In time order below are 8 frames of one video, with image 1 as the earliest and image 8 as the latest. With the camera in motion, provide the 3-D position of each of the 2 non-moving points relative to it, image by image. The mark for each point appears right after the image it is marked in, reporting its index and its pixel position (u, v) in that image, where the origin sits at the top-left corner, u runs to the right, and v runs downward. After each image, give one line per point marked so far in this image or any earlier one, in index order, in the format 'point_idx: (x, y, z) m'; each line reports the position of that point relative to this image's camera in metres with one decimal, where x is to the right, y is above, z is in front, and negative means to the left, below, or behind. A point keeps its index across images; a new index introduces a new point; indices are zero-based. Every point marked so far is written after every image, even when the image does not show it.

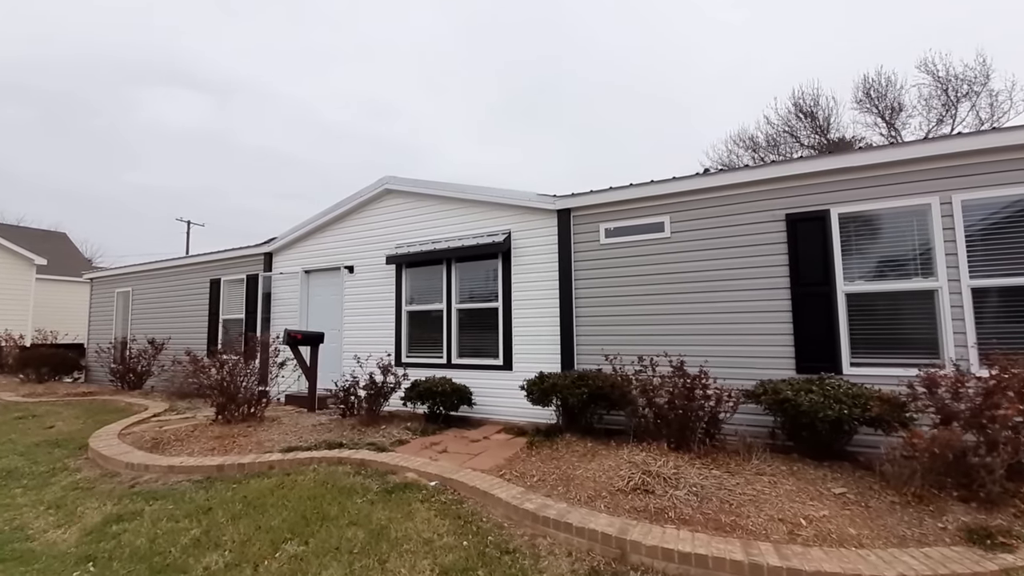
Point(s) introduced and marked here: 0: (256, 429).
0: (-3.6, -2.0, +5.8) m
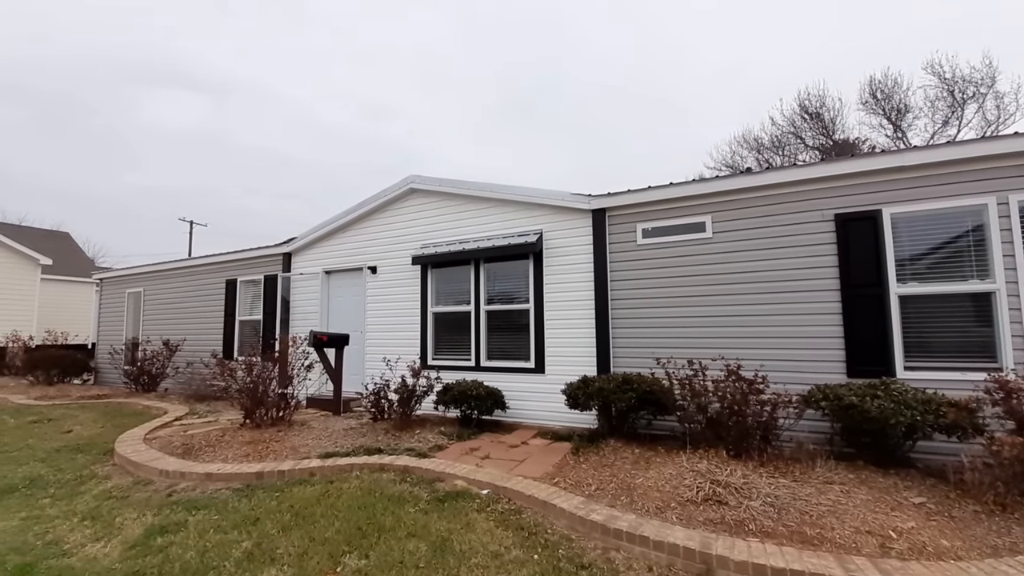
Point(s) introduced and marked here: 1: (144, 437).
0: (-3.1, -2.0, +5.7) m
1: (-5.3, -2.2, +6.0) m
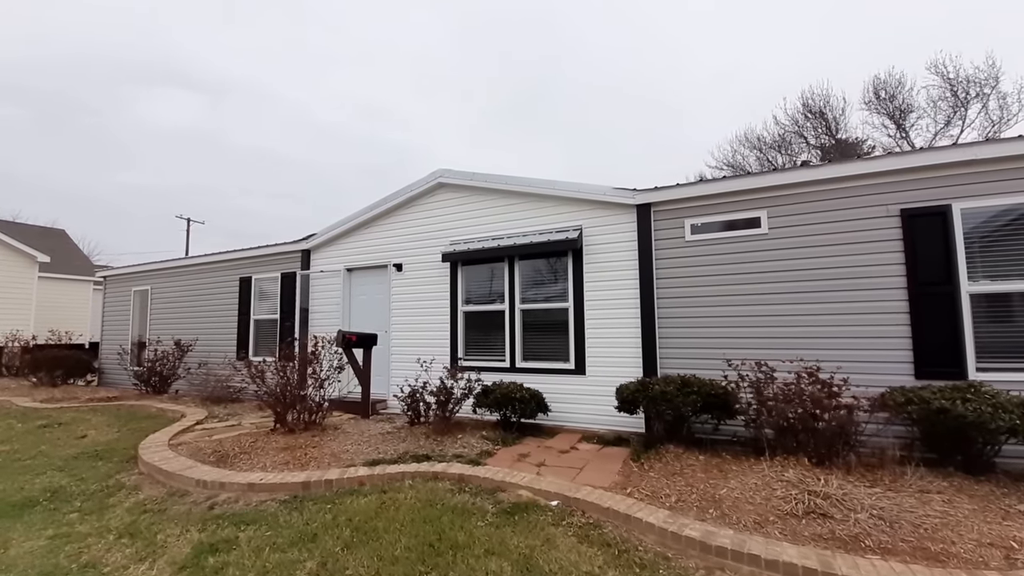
0: (-2.4, -2.0, +5.4) m
1: (-4.7, -2.1, +5.7) m
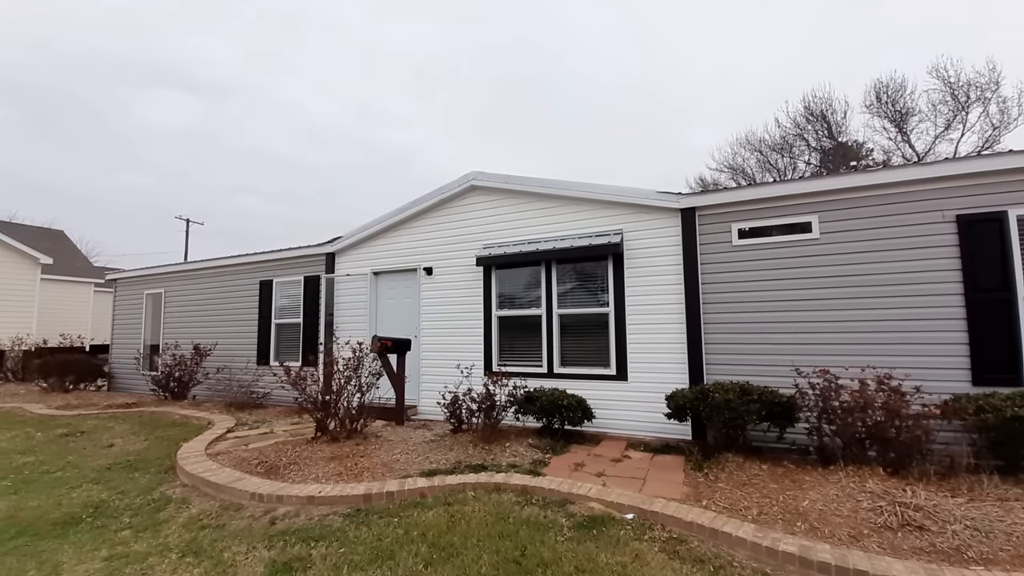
0: (-1.8, -2.0, +5.2) m
1: (-4.1, -2.2, +5.5) m
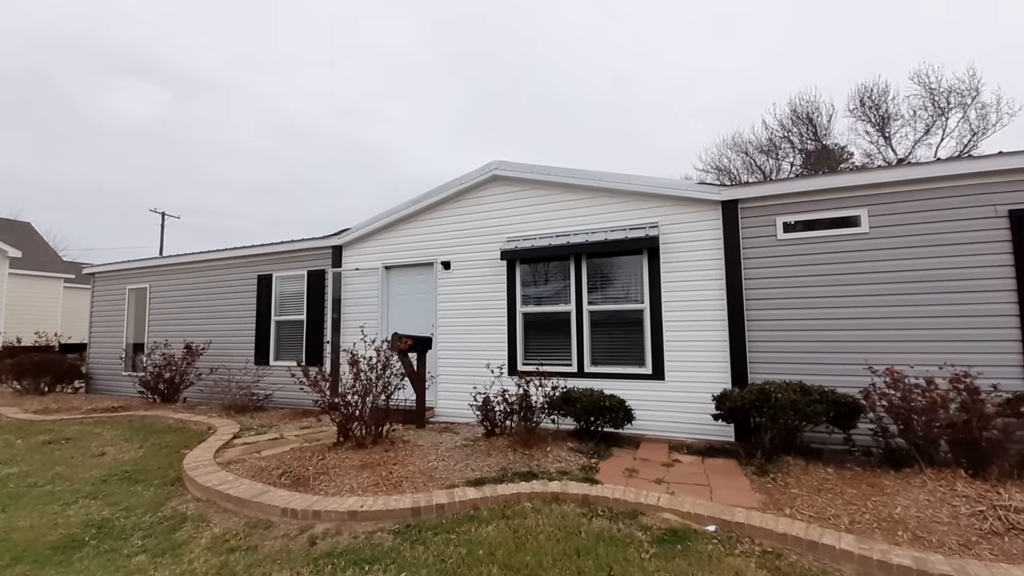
0: (-1.3, -2.0, +4.8) m
1: (-3.6, -2.1, +5.0) m
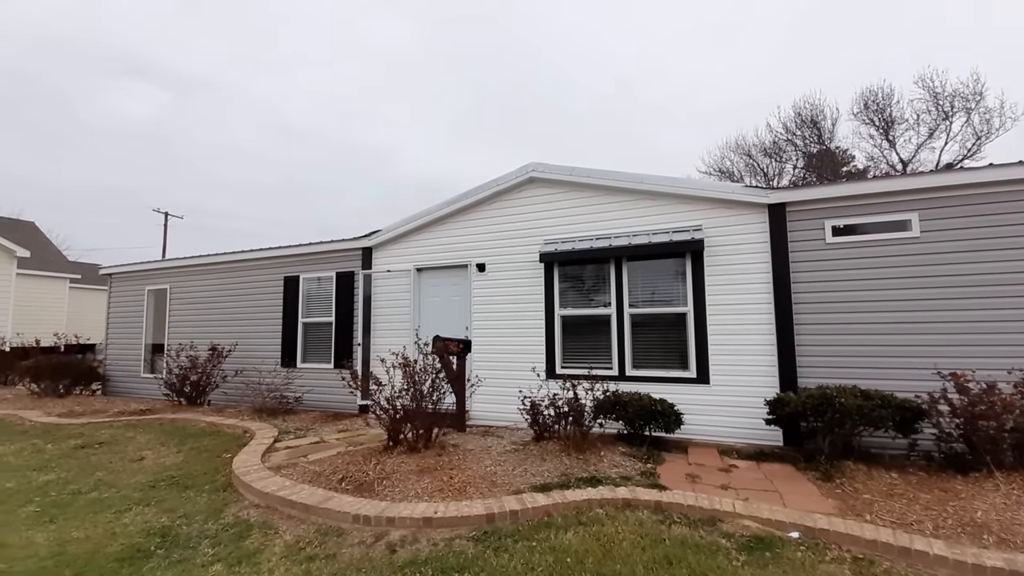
0: (-0.6, -2.0, +4.8) m
1: (-2.9, -2.1, +4.9) m
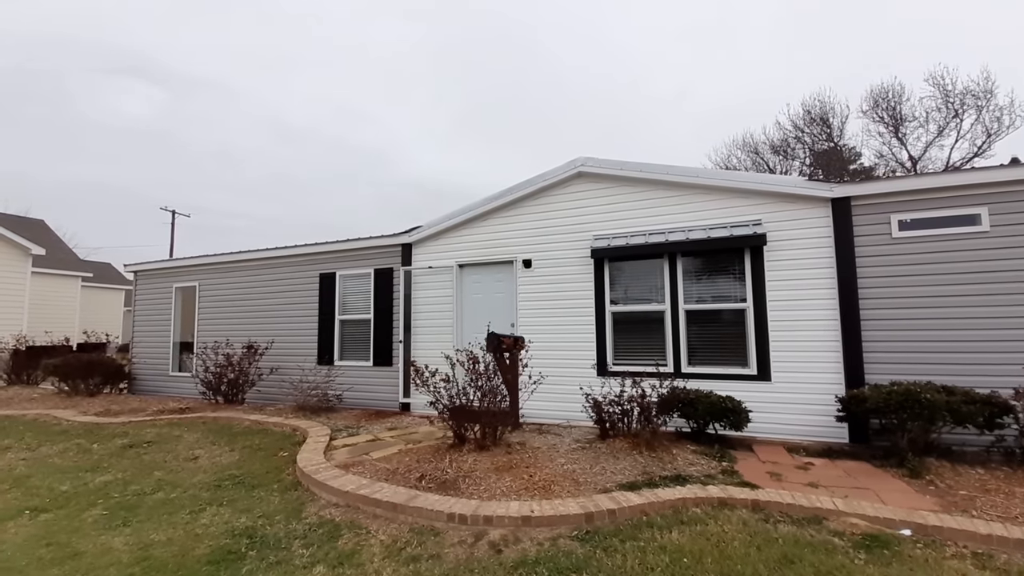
0: (+0.2, -1.9, +4.7) m
1: (-2.1, -2.1, +4.8) m
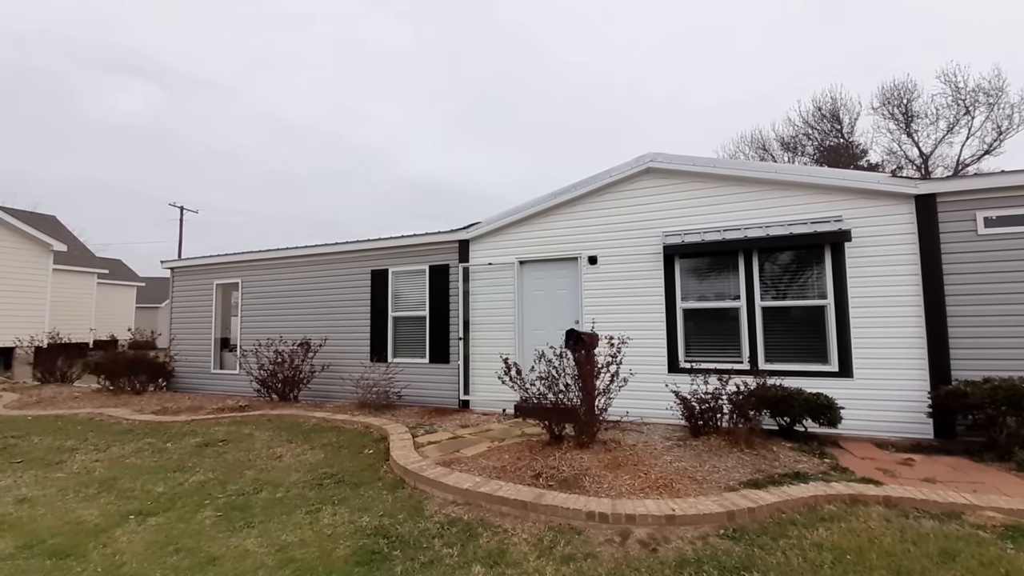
0: (+1.4, -1.9, +4.7) m
1: (-0.9, -2.1, +4.8) m
